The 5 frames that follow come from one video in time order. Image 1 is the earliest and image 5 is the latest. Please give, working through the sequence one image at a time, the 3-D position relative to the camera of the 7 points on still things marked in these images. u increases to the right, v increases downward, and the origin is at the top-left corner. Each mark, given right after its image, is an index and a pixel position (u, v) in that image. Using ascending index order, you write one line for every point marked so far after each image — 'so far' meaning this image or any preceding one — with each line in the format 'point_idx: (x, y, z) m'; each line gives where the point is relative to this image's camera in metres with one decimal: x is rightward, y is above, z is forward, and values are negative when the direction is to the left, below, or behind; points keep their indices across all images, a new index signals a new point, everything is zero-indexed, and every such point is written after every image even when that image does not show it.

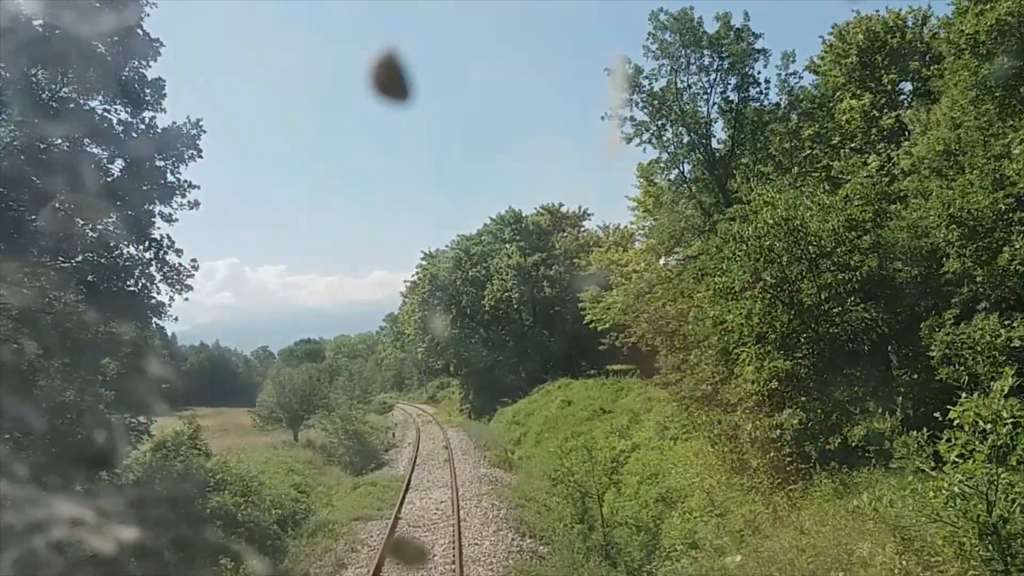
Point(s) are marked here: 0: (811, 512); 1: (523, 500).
0: (+4.6, -3.4, +9.7) m
1: (+0.3, -5.9, +17.7) m
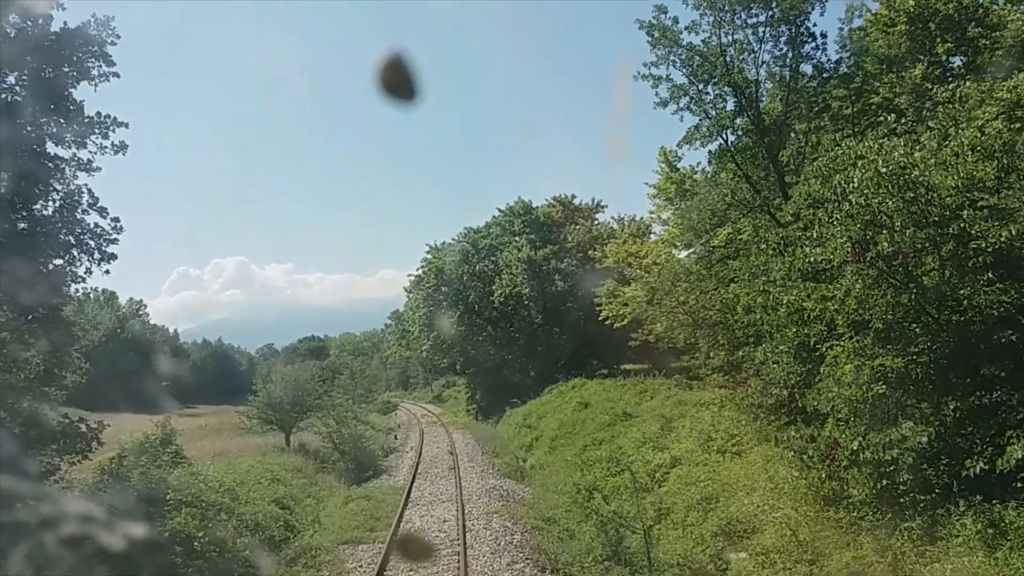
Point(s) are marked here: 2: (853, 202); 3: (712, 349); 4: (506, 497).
0: (+4.9, -3.1, +7.1) m
1: (+0.7, -5.5, +15.1) m
2: (+4.5, +1.2, +8.4) m
3: (+5.5, -1.7, +17.3) m
4: (-0.2, -6.1, +18.4) m
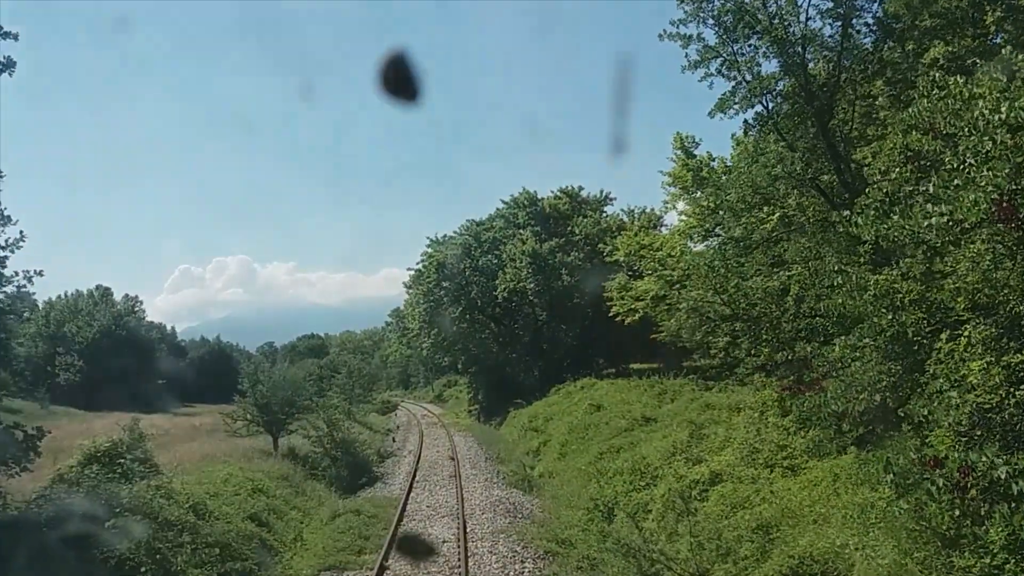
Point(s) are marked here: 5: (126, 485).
0: (+5.0, -2.8, +4.9) m
1: (+0.9, -5.2, +13.0) m
2: (+4.7, +1.4, +6.3) m
3: (+5.7, -1.4, +15.2) m
4: (0.0, -5.7, +16.3) m
5: (-8.3, -4.2, +13.8) m
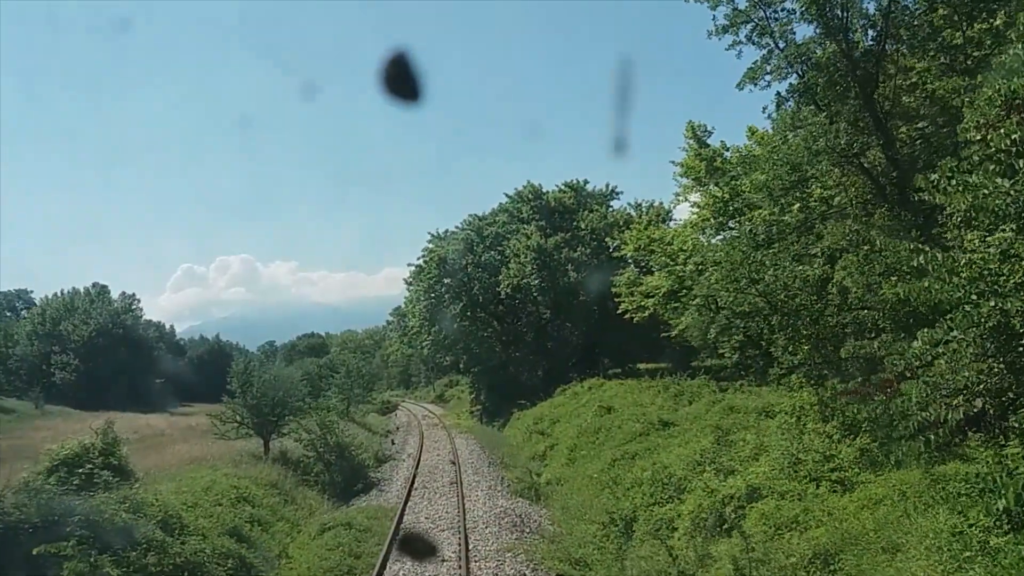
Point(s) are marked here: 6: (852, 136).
0: (+5.2, -2.6, +3.4) m
1: (+1.0, -5.0, +11.5) m
2: (+4.8, +1.6, +4.8) m
3: (+5.8, -1.2, +13.7) m
4: (+0.2, -5.5, +14.8) m
5: (-8.2, -4.0, +12.3) m
6: (+7.1, +3.2, +13.4) m
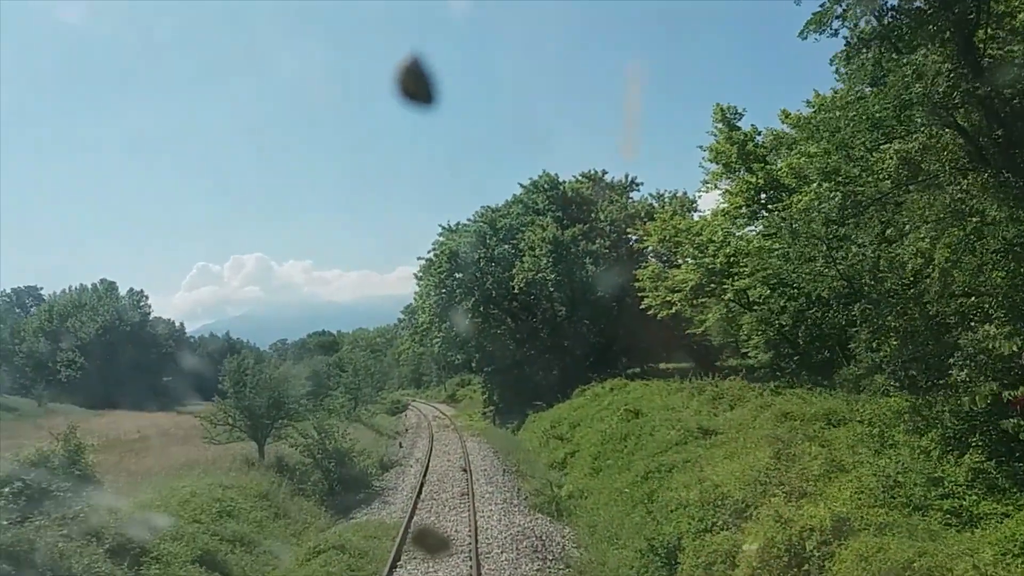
0: (+5.3, -2.3, +1.2) m
1: (+1.4, -4.8, +9.3) m
2: (+5.0, +1.9, +2.5) m
3: (+6.2, -0.9, +11.4) m
4: (+0.6, -5.2, +12.7) m
5: (-7.8, -3.7, +10.3) m
6: (+7.5, +3.5, +11.1) m
